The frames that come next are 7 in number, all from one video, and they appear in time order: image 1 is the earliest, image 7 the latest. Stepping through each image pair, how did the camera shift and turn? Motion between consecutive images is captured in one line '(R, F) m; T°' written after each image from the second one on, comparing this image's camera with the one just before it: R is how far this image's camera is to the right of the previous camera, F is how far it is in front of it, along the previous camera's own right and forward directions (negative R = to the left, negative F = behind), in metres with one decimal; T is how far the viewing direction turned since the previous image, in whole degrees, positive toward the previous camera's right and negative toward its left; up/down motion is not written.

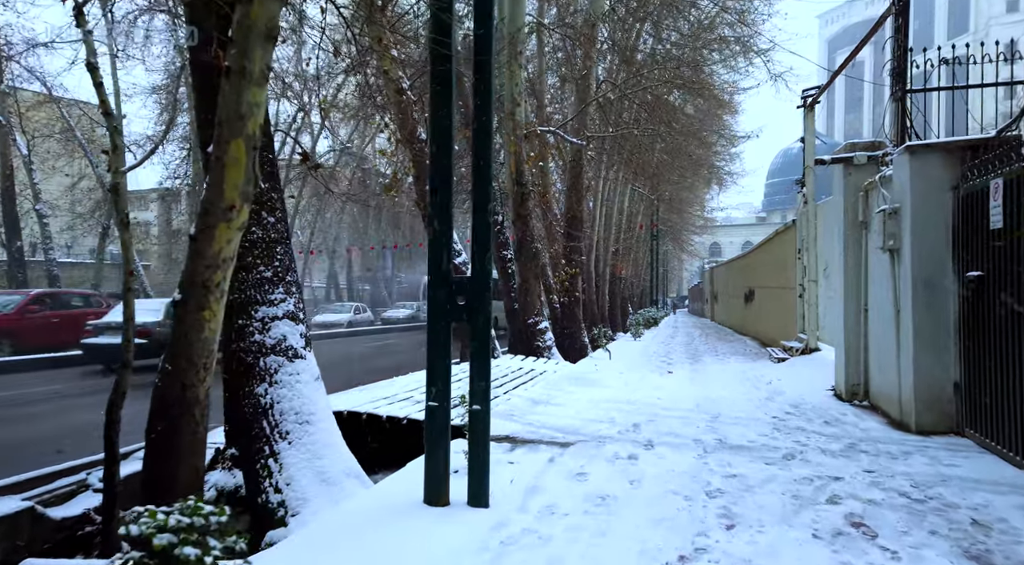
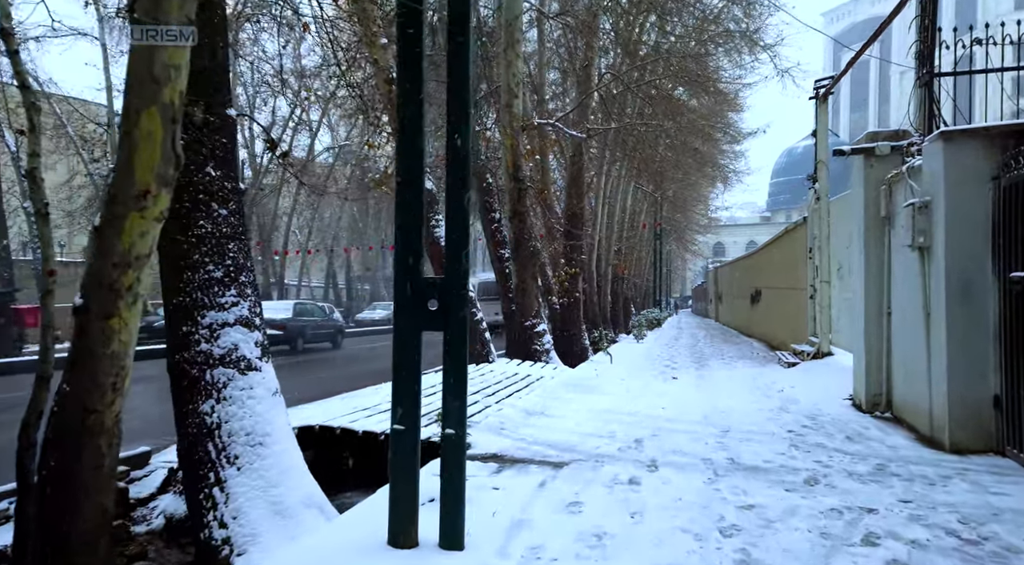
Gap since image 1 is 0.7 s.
(+0.1, +0.6) m; 0°
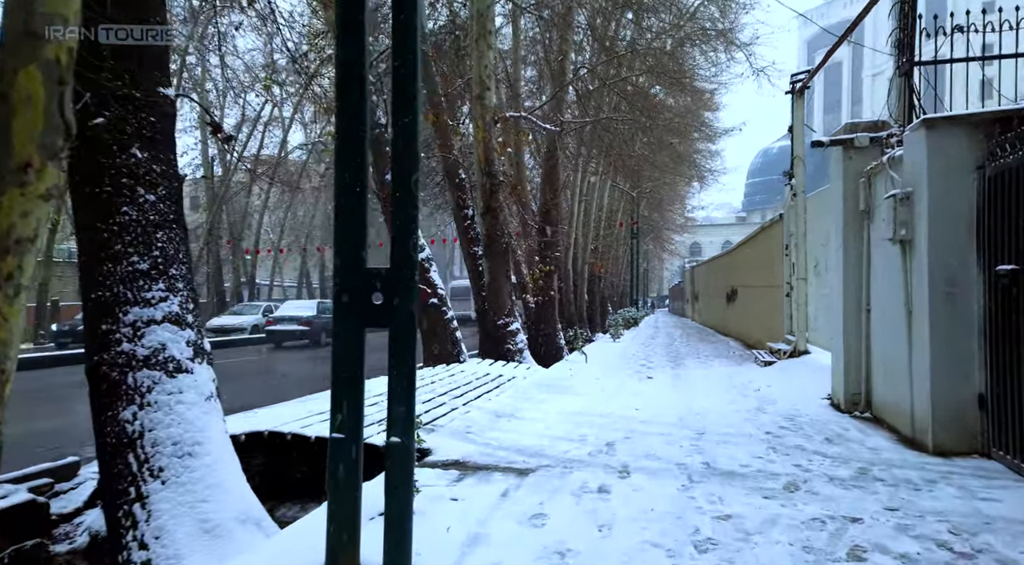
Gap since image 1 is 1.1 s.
(+0.1, +0.3) m; +2°
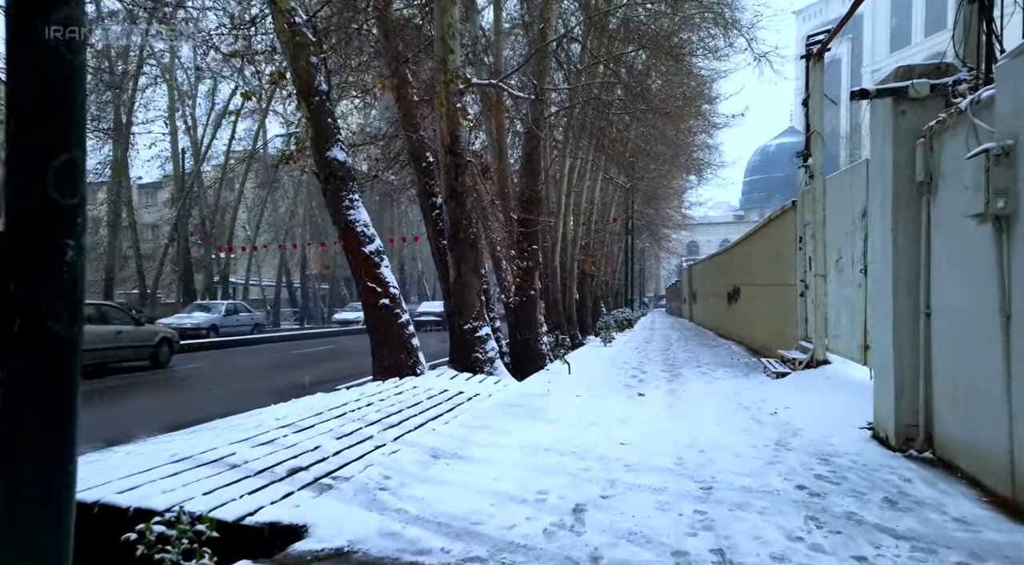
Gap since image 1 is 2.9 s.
(+0.4, +1.6) m; 0°
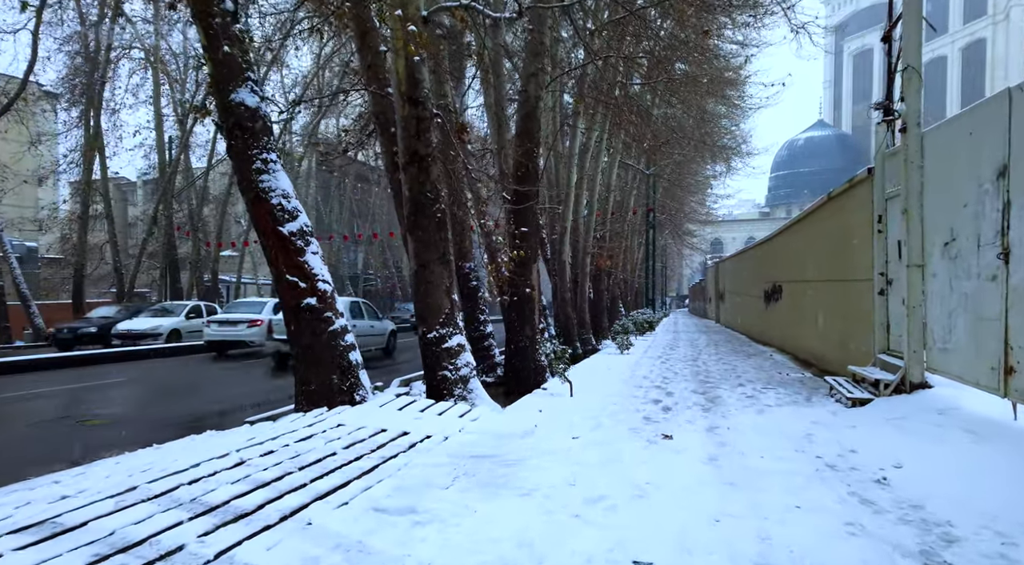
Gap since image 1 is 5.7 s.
(+0.4, +2.5) m; -2°
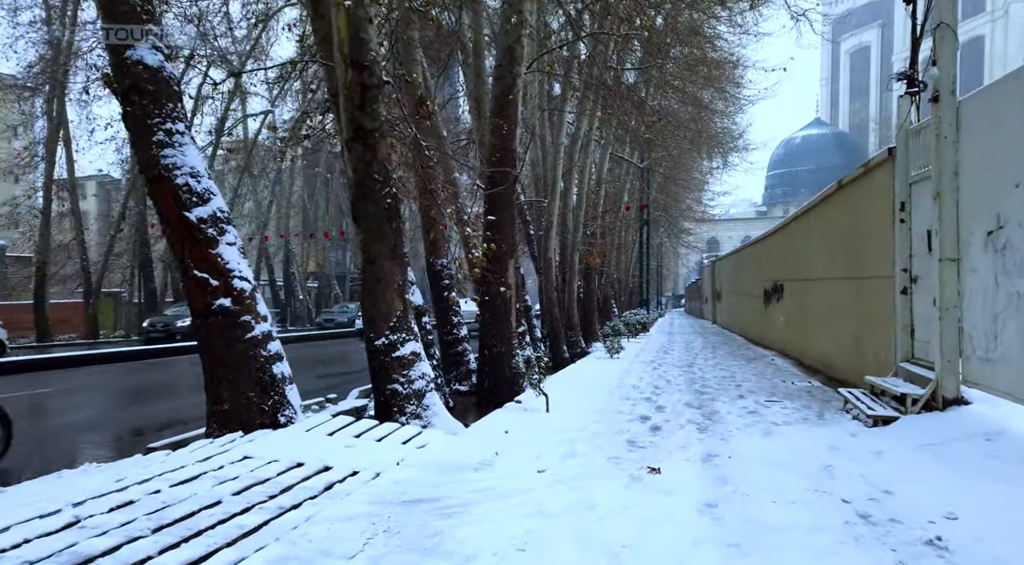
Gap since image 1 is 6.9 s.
(+0.3, +1.1) m; 0°
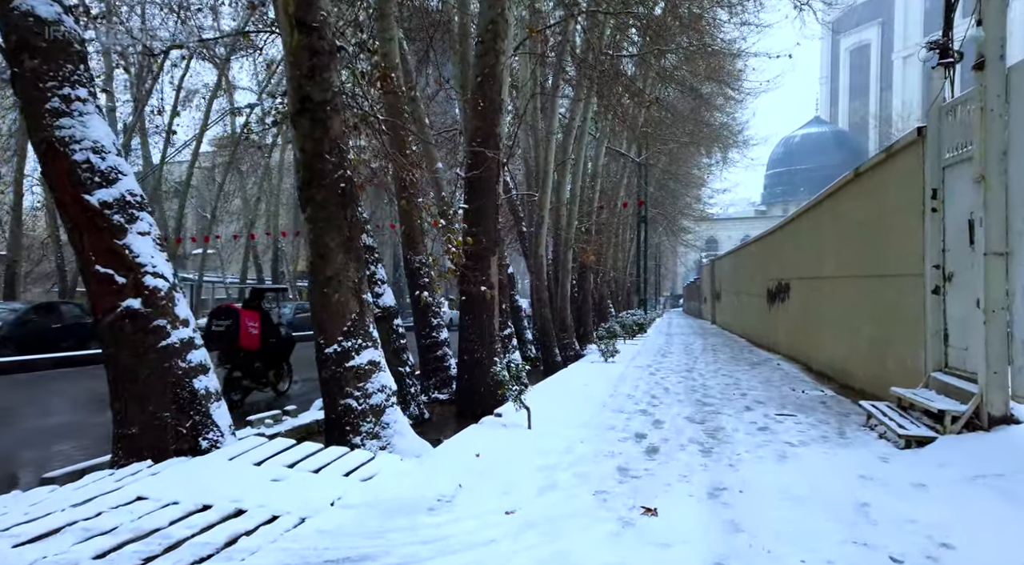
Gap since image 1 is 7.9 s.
(+0.2, +0.9) m; 0°
